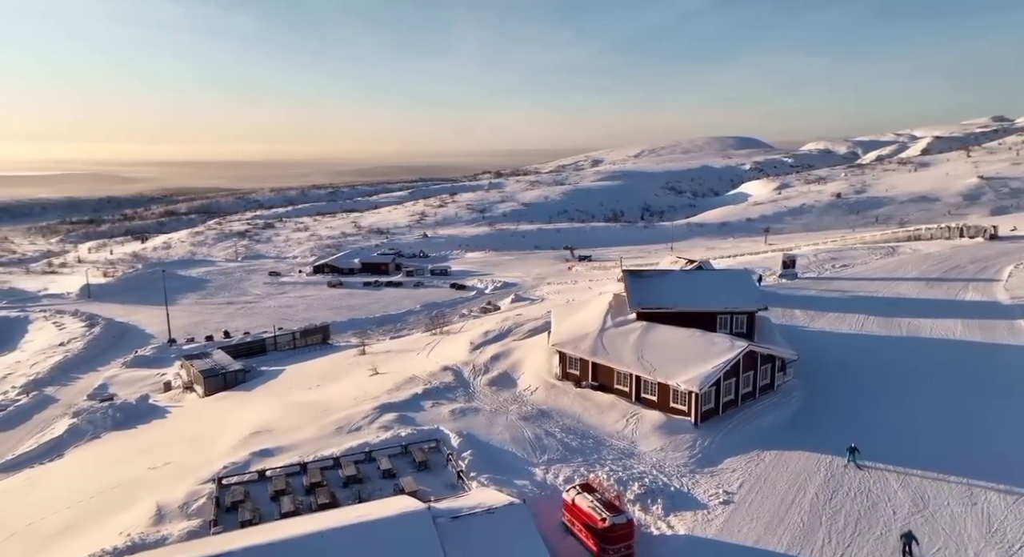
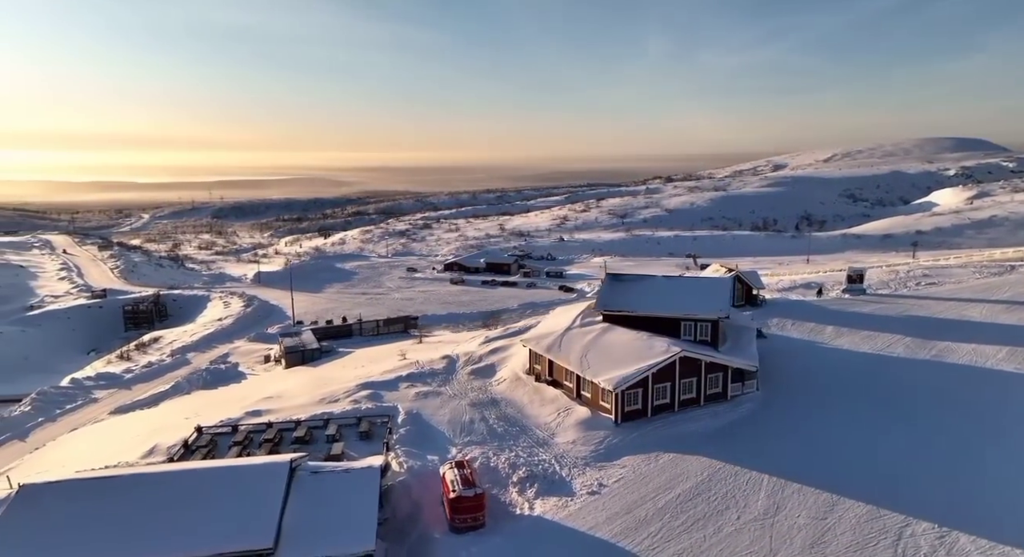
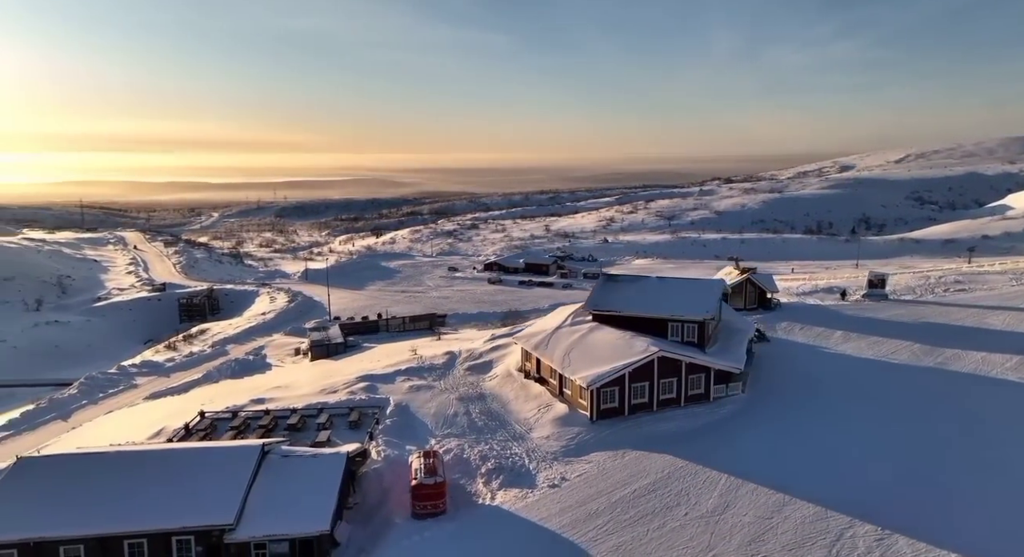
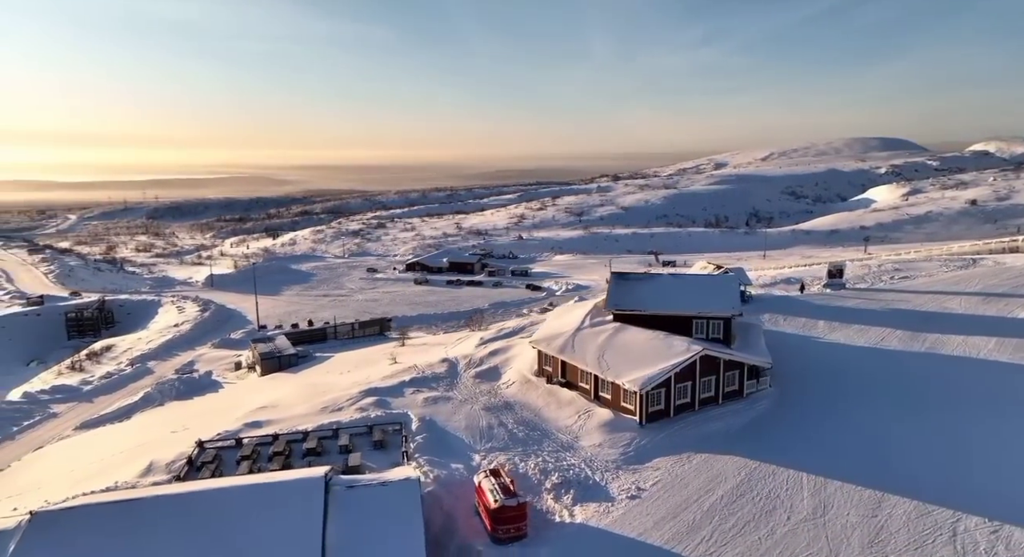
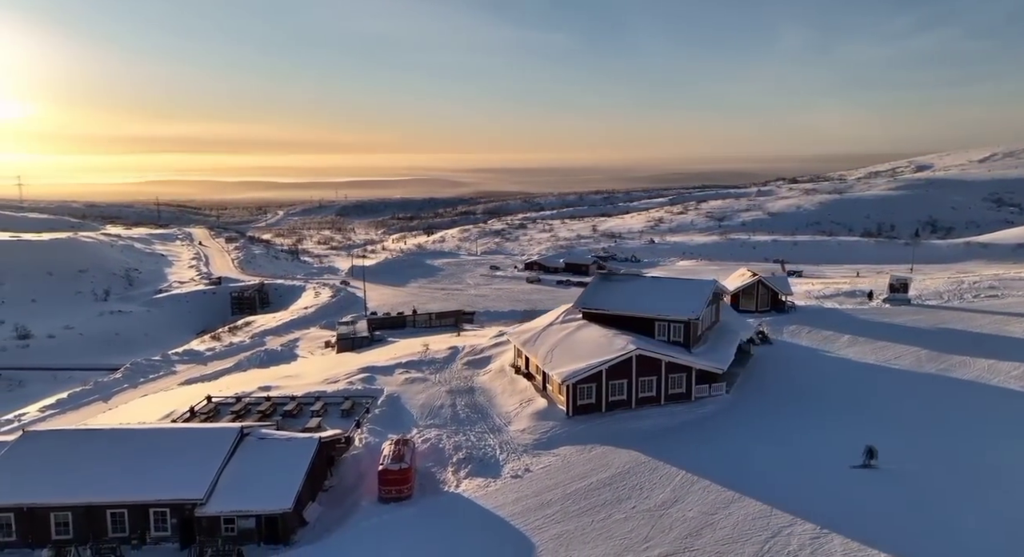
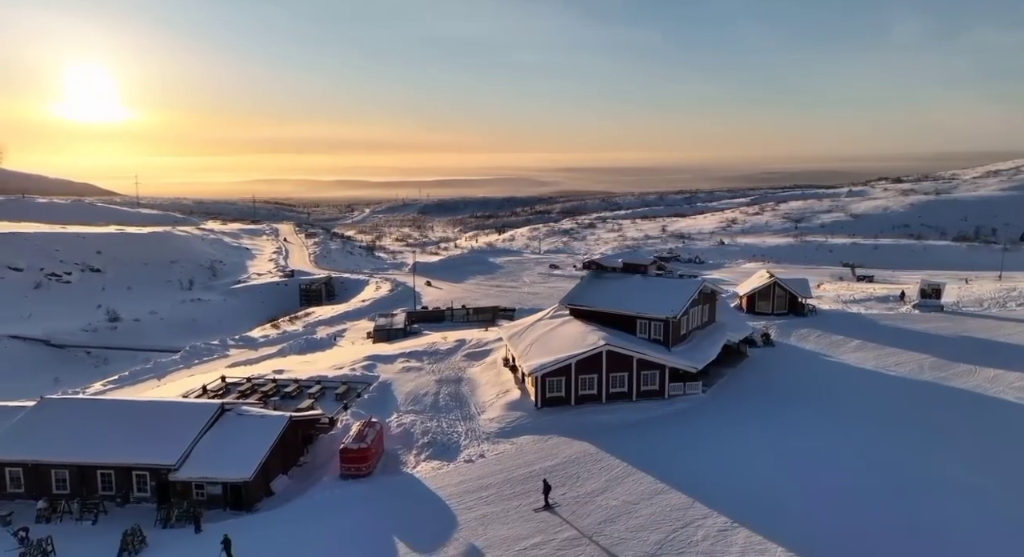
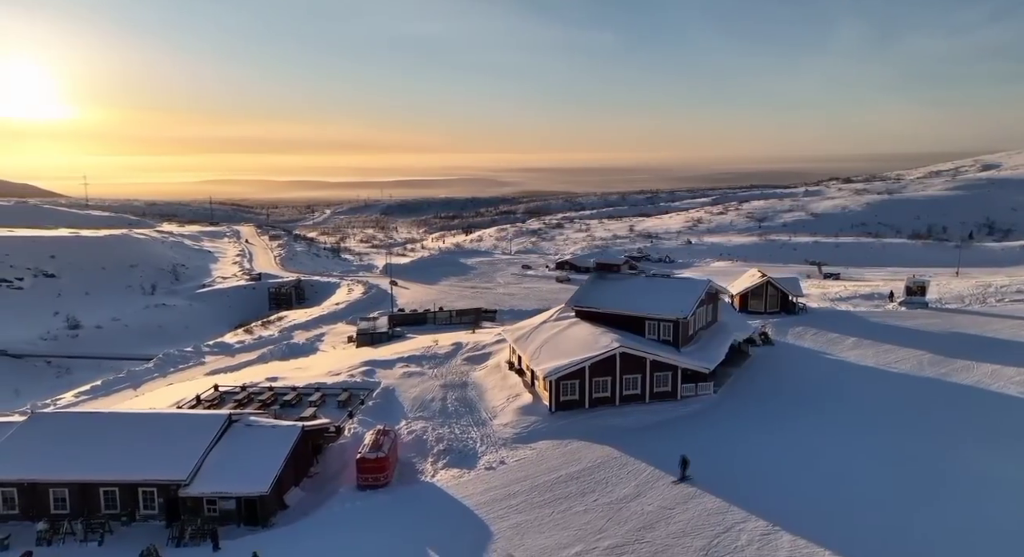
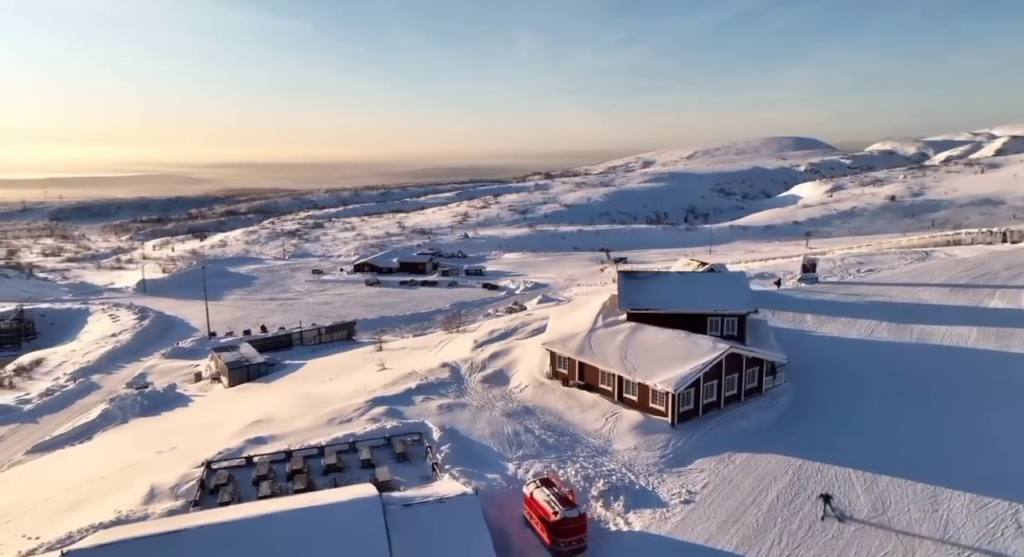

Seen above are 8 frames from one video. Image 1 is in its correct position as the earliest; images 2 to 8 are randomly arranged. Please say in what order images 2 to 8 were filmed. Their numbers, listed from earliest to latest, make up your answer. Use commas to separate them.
8, 4, 2, 3, 5, 7, 6
